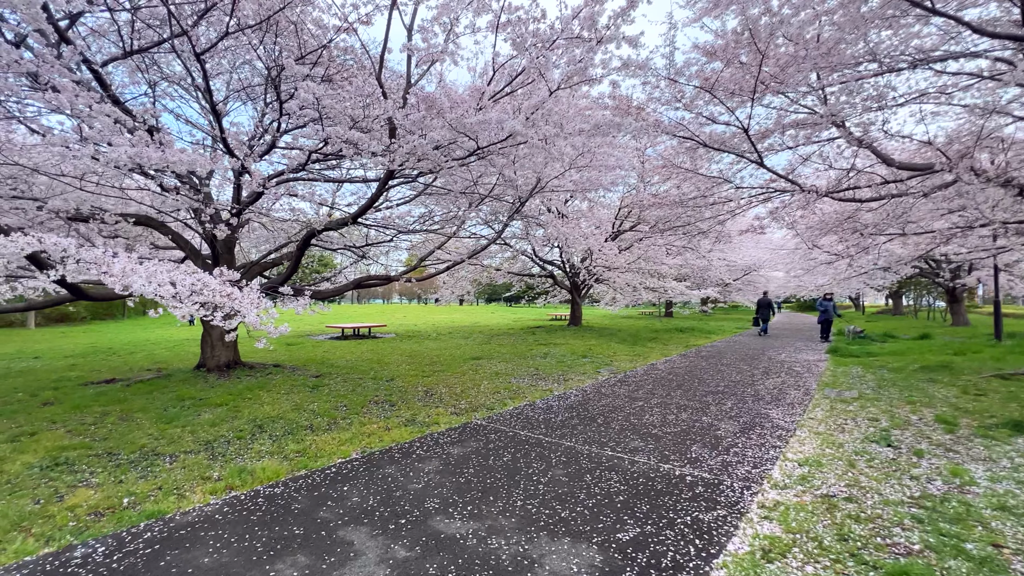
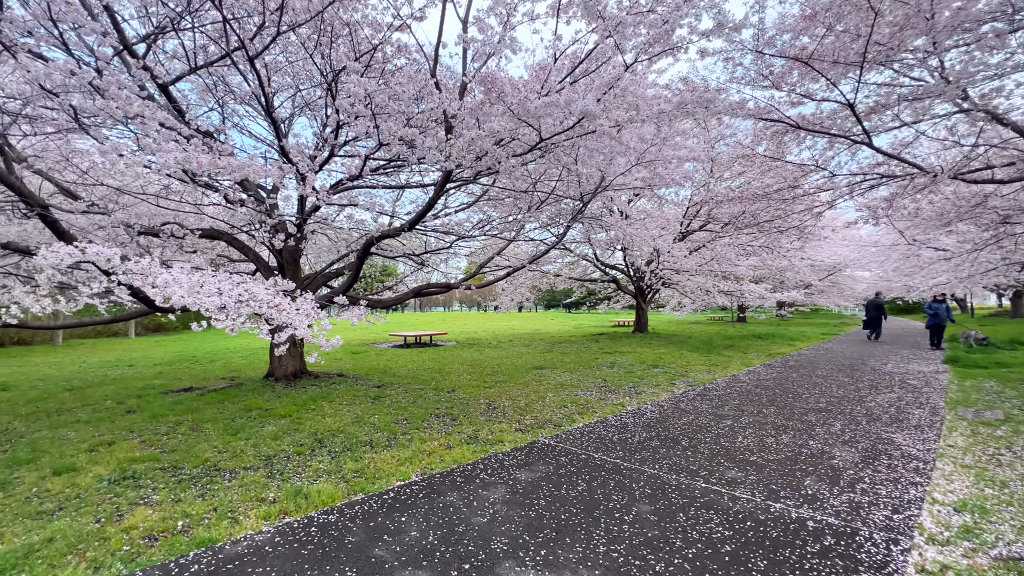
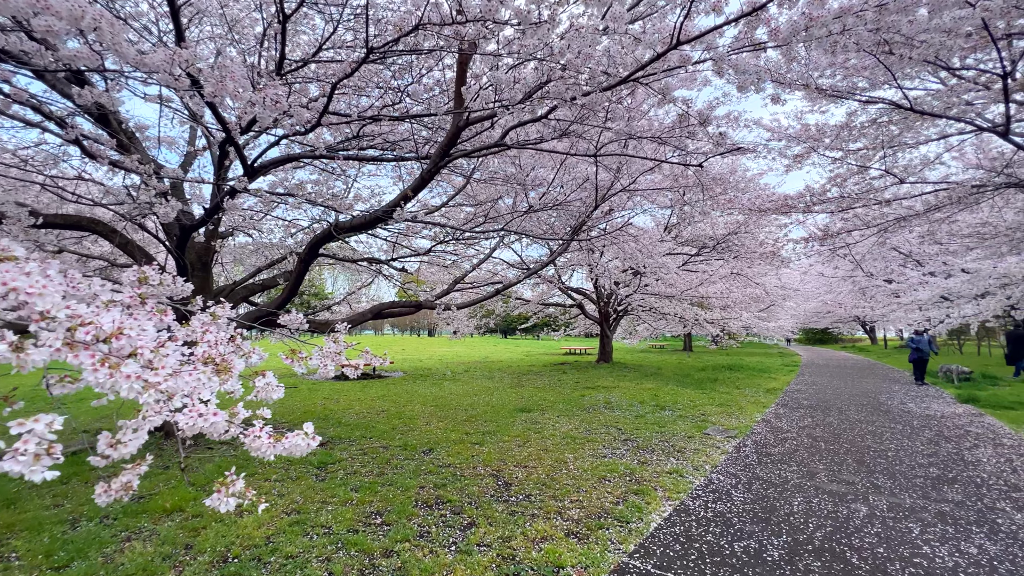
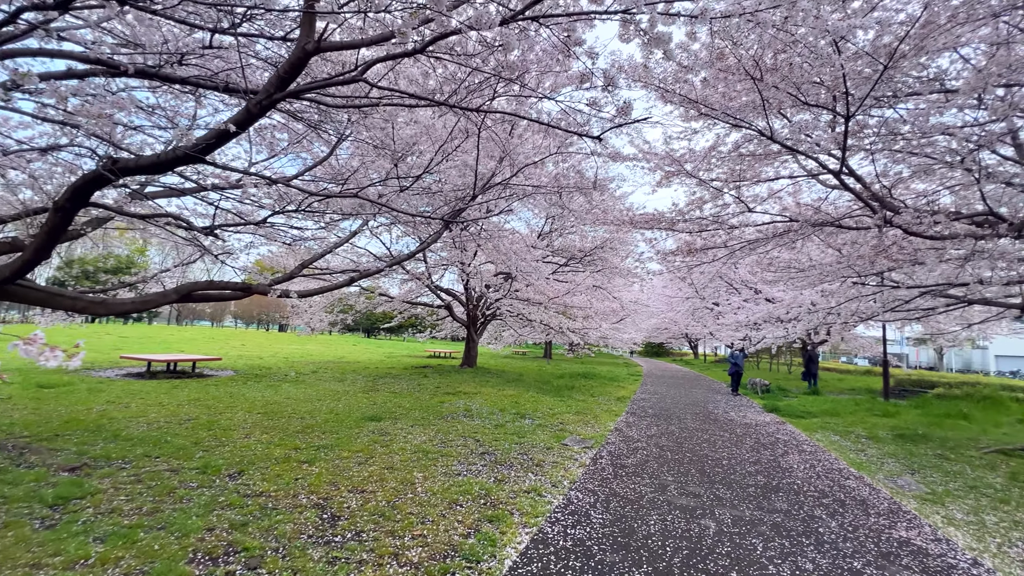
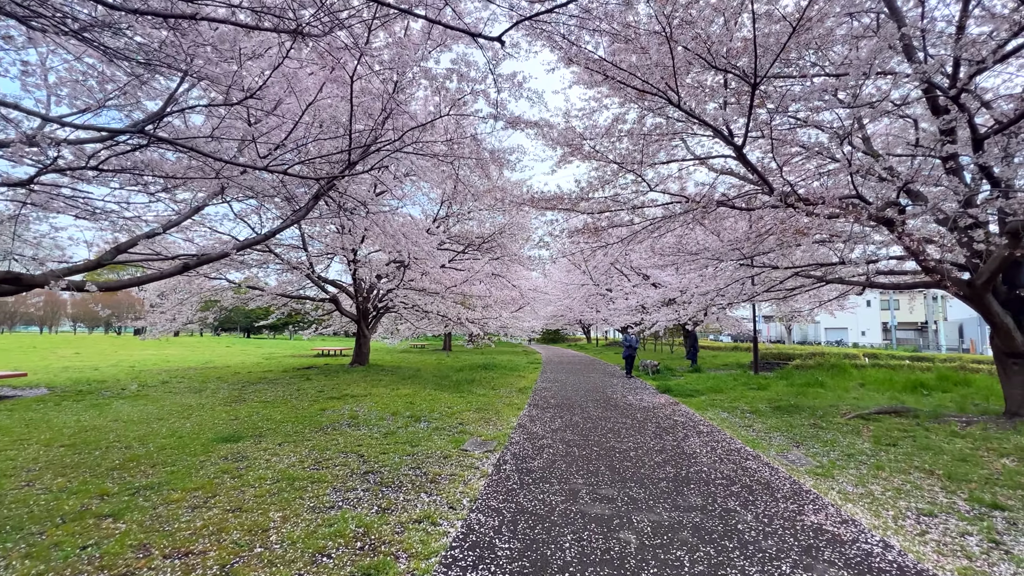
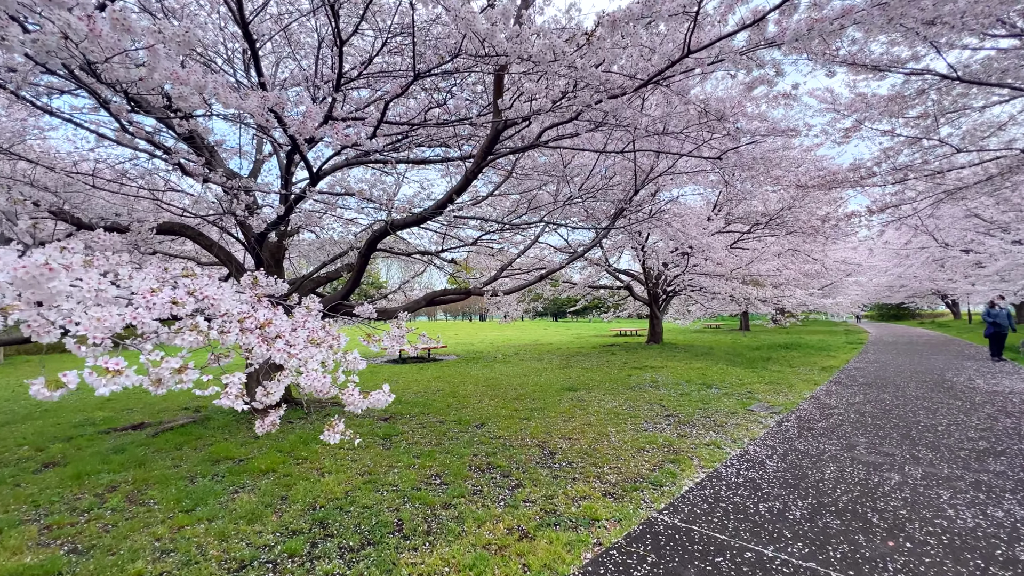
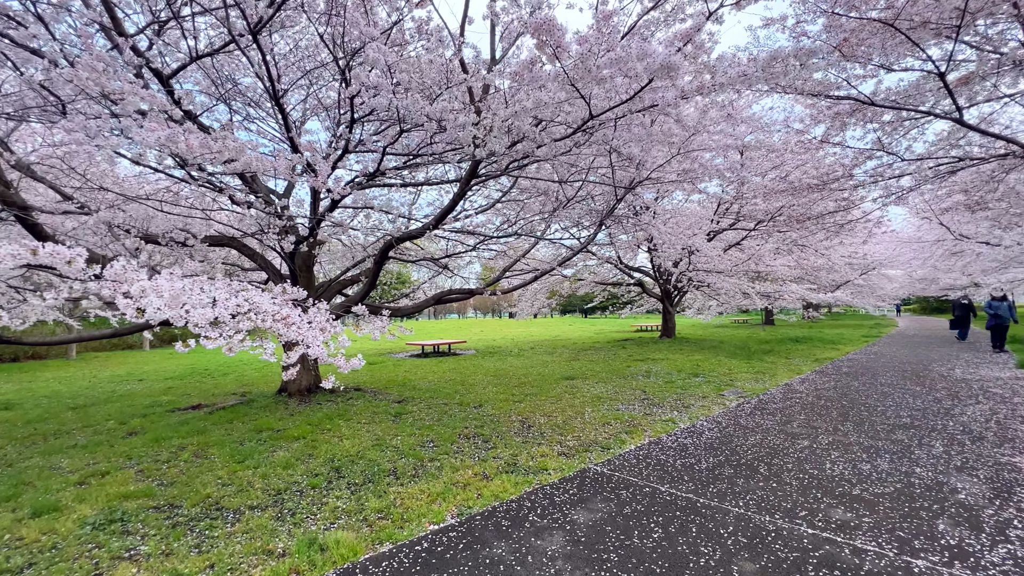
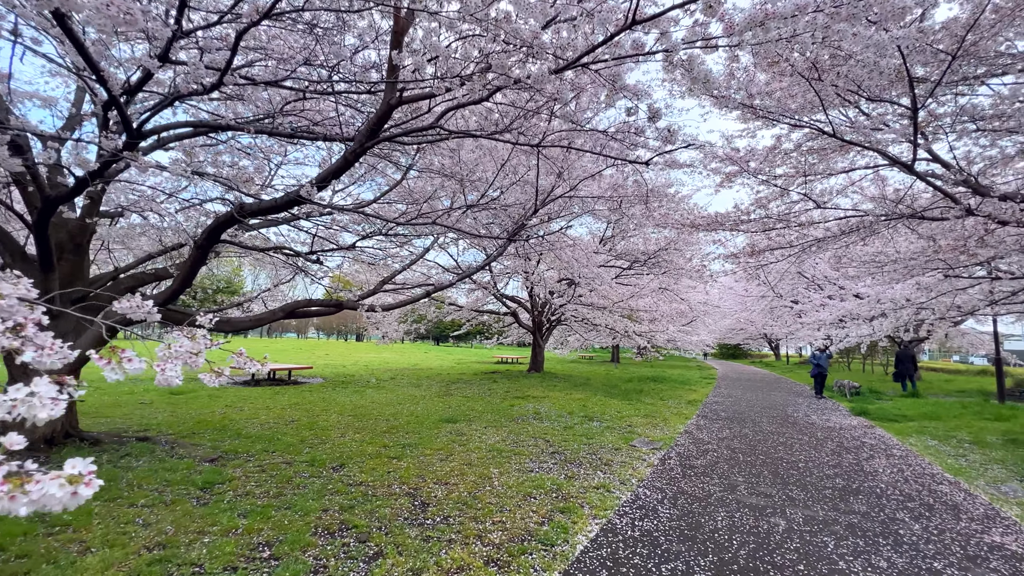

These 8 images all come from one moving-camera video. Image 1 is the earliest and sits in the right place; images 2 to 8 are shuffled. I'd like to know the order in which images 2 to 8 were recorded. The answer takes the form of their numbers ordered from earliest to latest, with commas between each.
2, 7, 6, 3, 8, 4, 5
